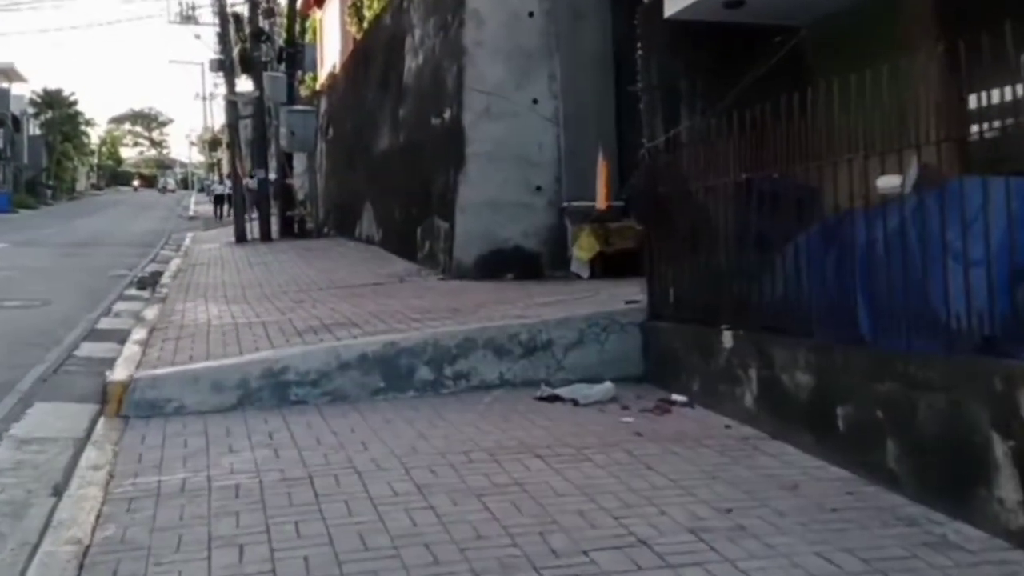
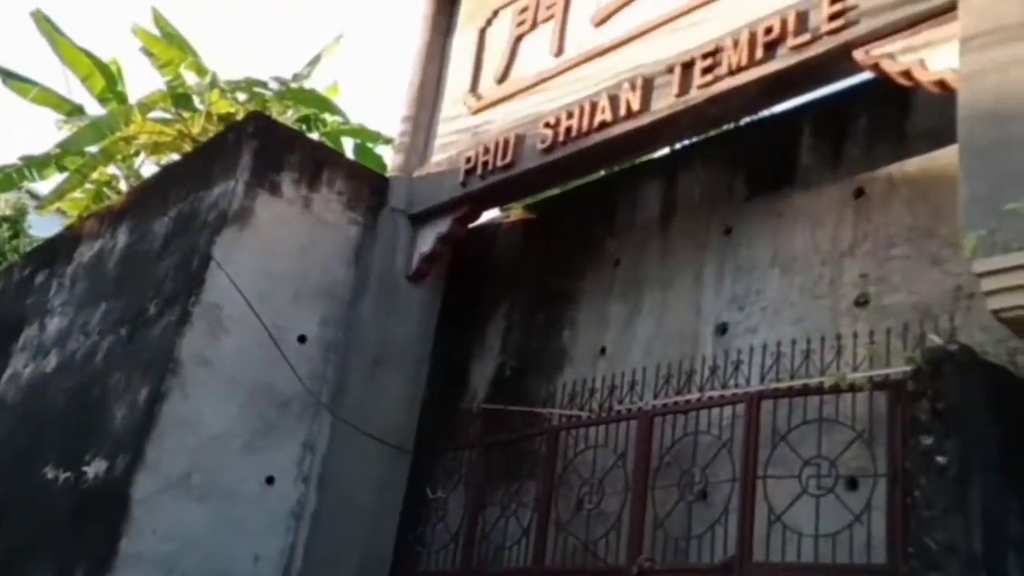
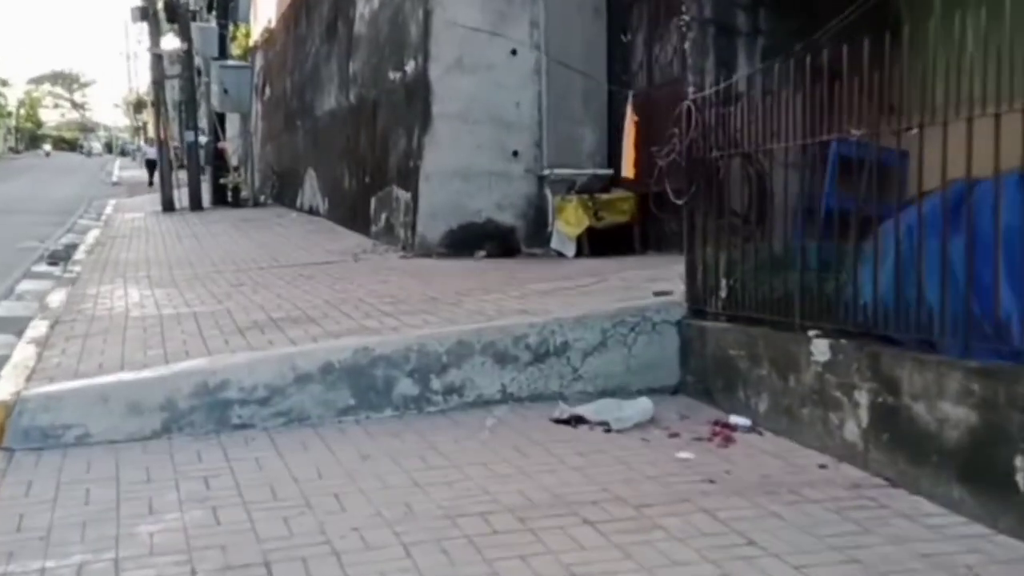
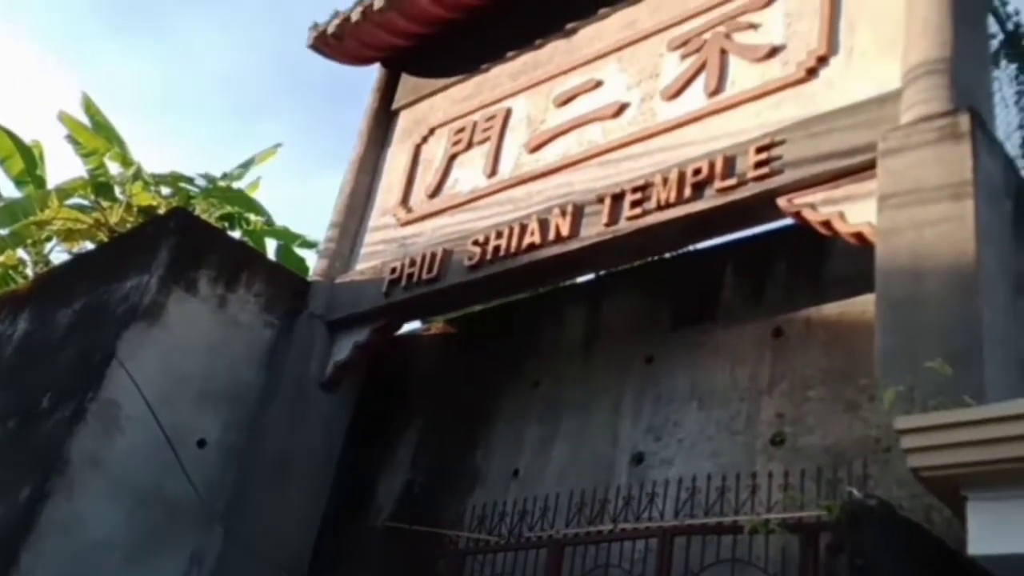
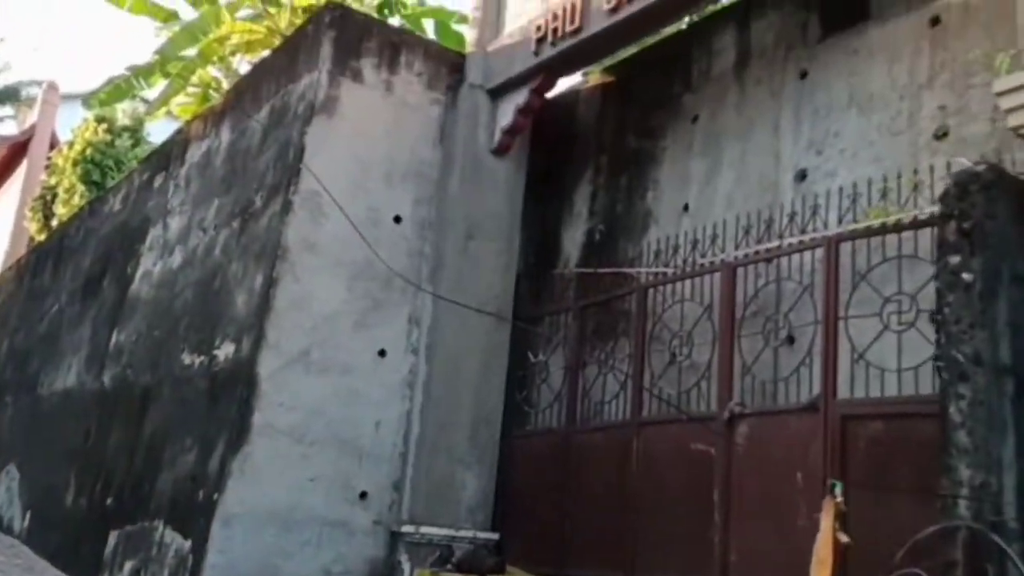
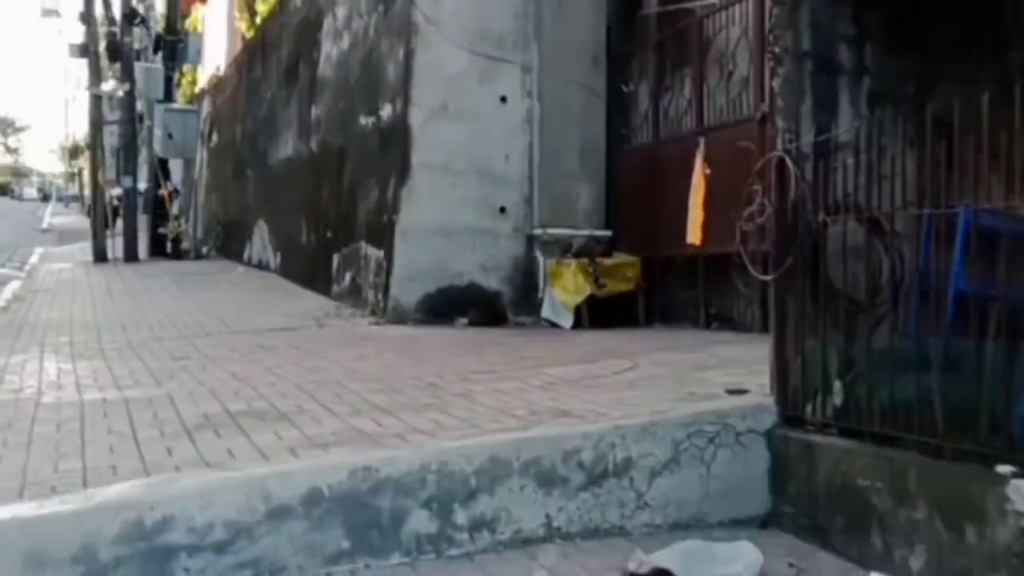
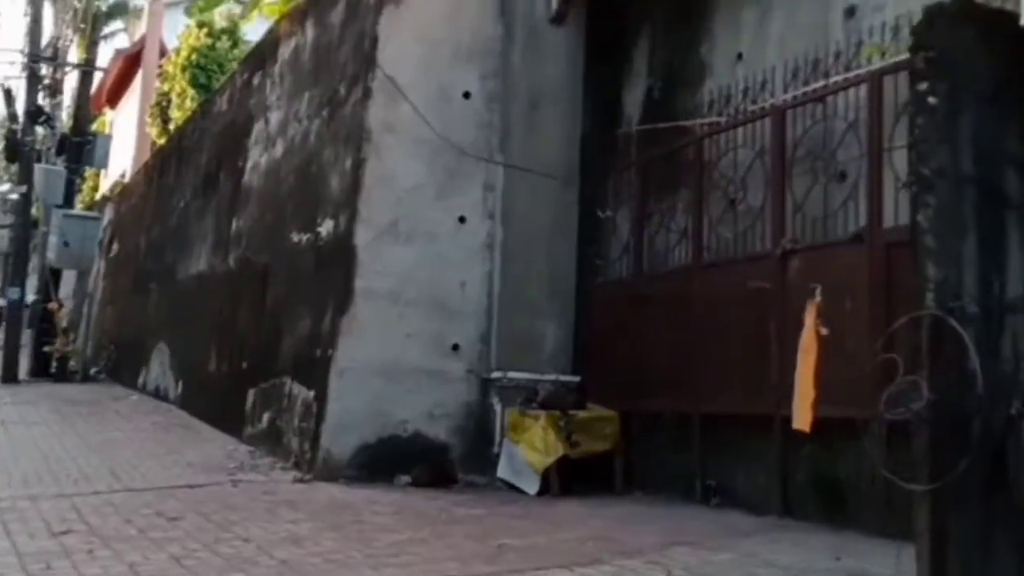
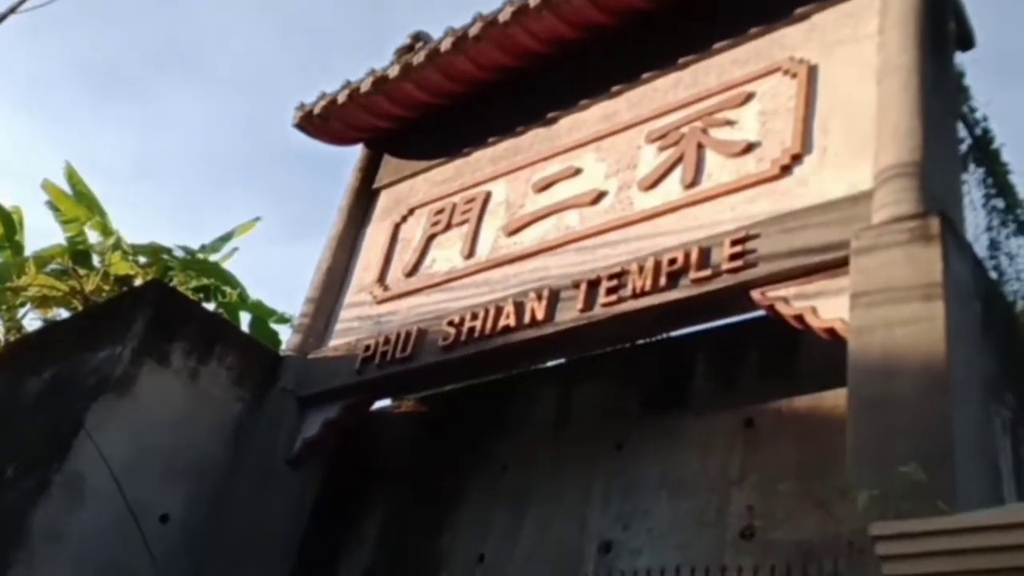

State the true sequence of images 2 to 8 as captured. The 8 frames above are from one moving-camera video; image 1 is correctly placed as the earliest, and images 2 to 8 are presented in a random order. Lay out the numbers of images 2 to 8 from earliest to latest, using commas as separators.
3, 6, 7, 5, 2, 4, 8
